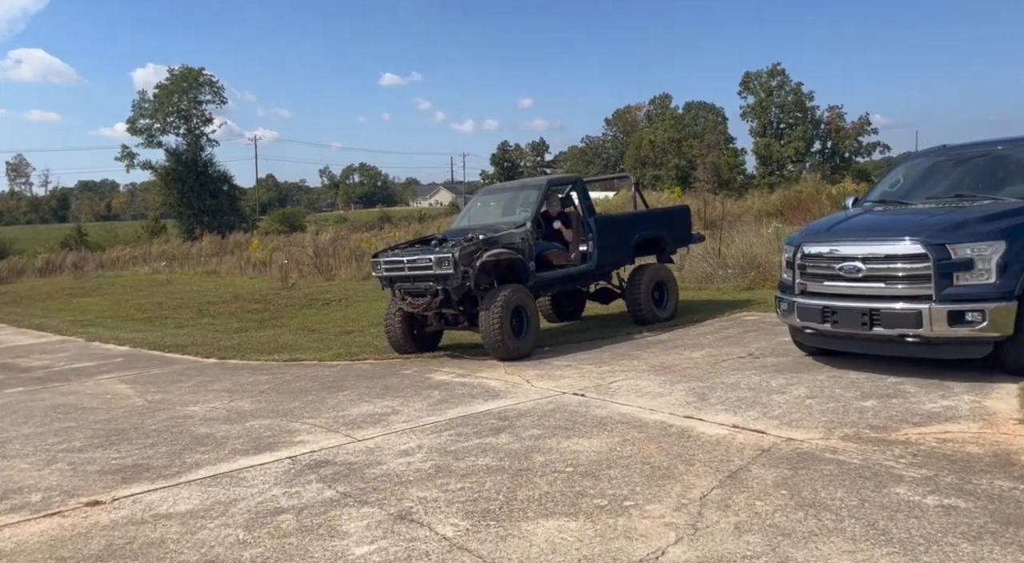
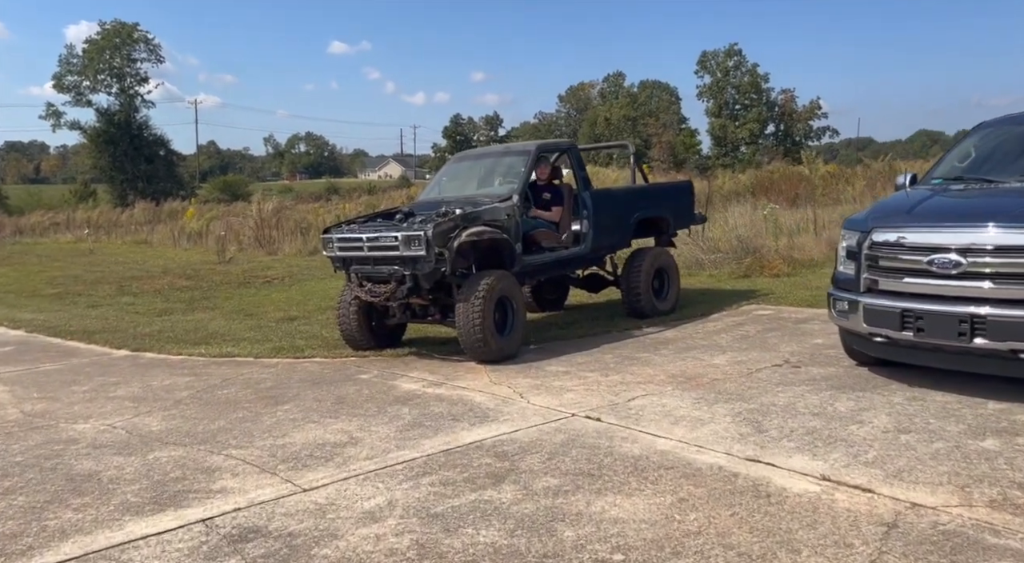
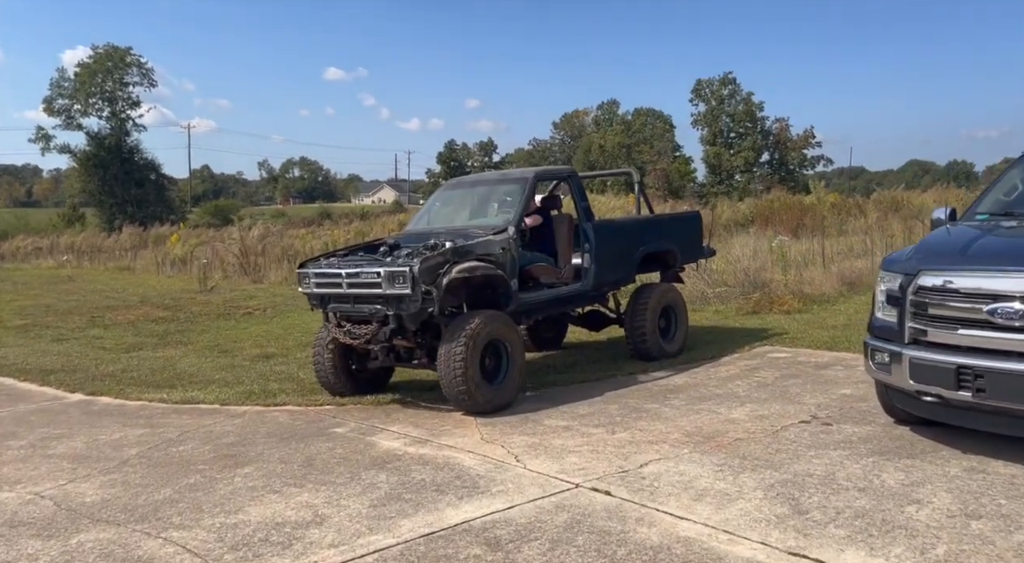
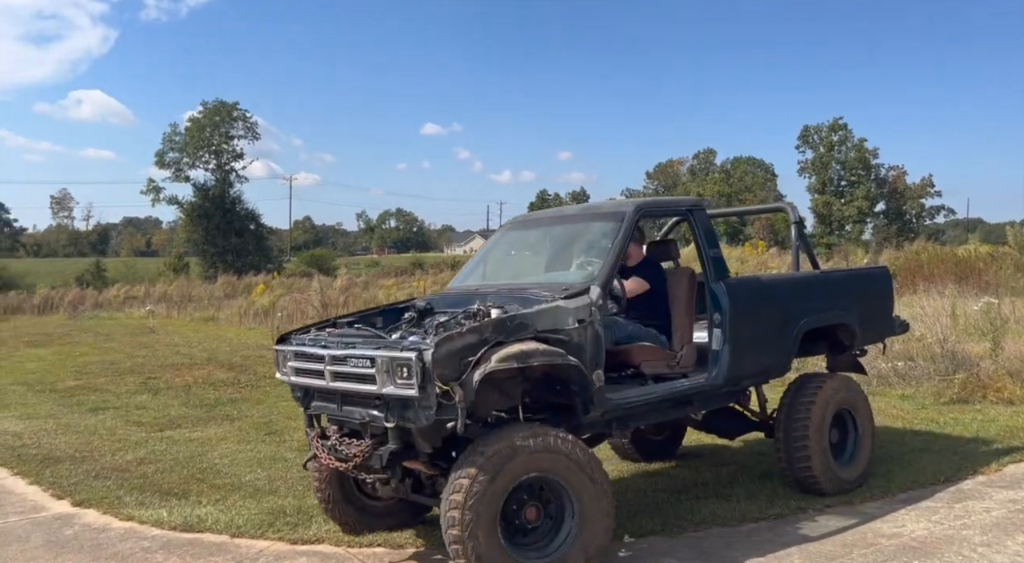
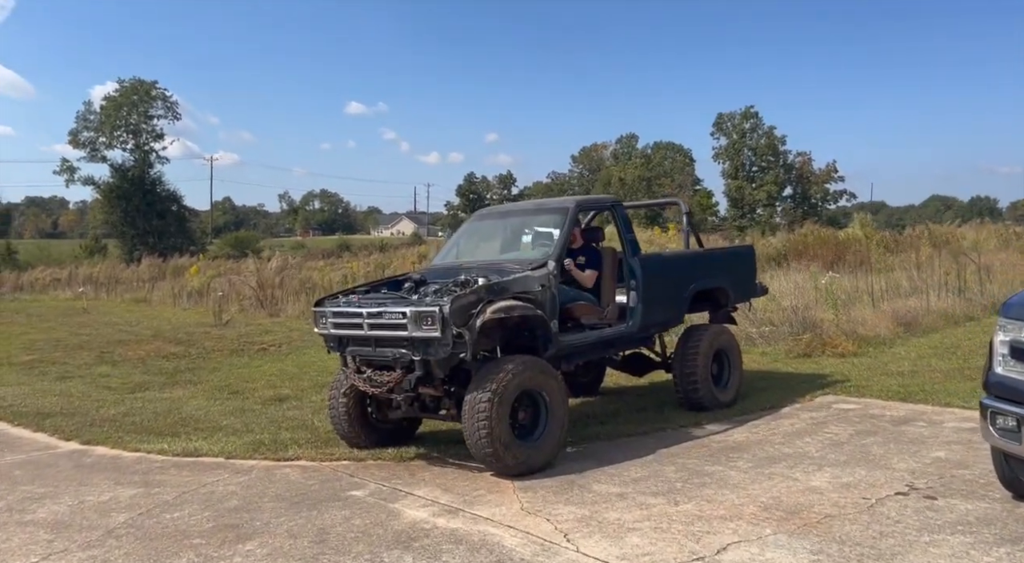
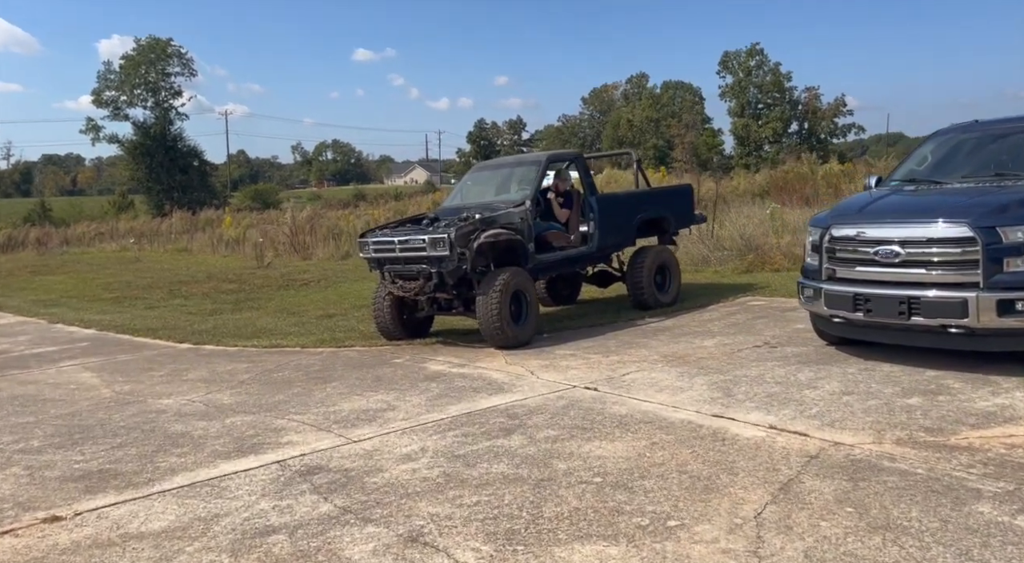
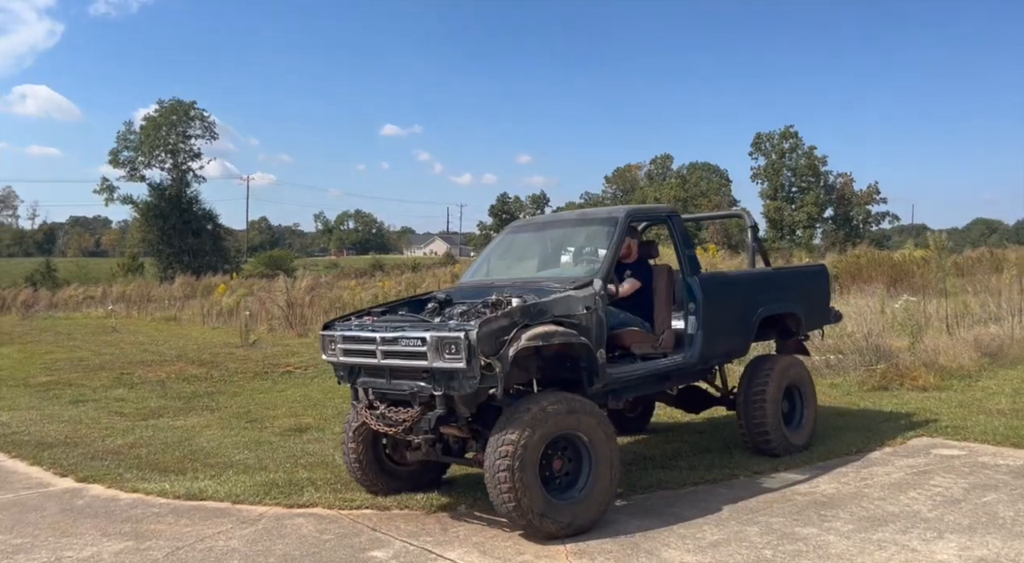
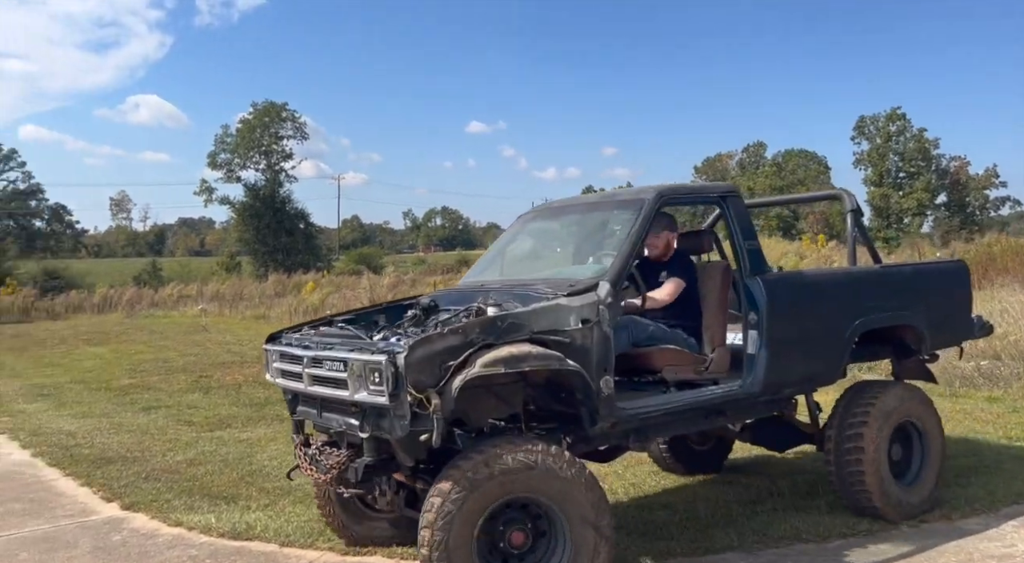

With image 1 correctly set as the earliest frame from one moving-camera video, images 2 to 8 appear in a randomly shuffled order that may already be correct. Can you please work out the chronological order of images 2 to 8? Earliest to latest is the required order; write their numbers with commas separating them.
6, 2, 3, 5, 7, 4, 8
